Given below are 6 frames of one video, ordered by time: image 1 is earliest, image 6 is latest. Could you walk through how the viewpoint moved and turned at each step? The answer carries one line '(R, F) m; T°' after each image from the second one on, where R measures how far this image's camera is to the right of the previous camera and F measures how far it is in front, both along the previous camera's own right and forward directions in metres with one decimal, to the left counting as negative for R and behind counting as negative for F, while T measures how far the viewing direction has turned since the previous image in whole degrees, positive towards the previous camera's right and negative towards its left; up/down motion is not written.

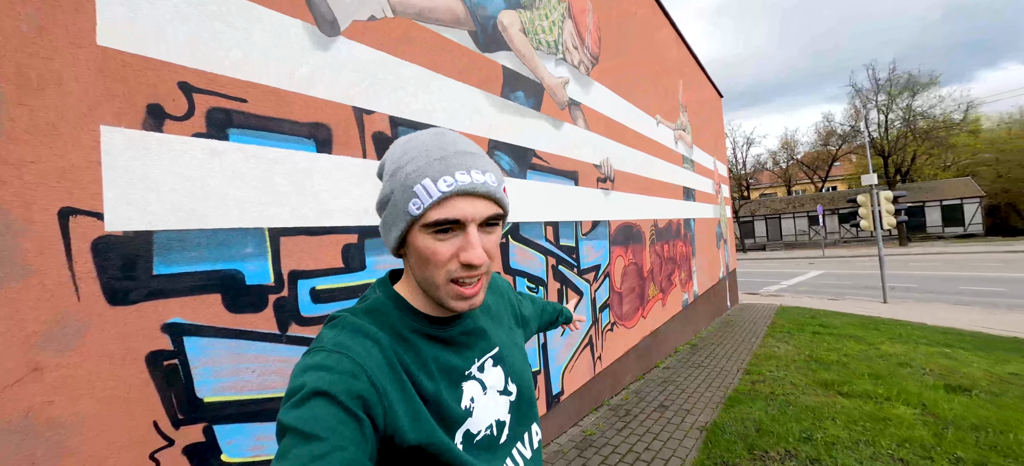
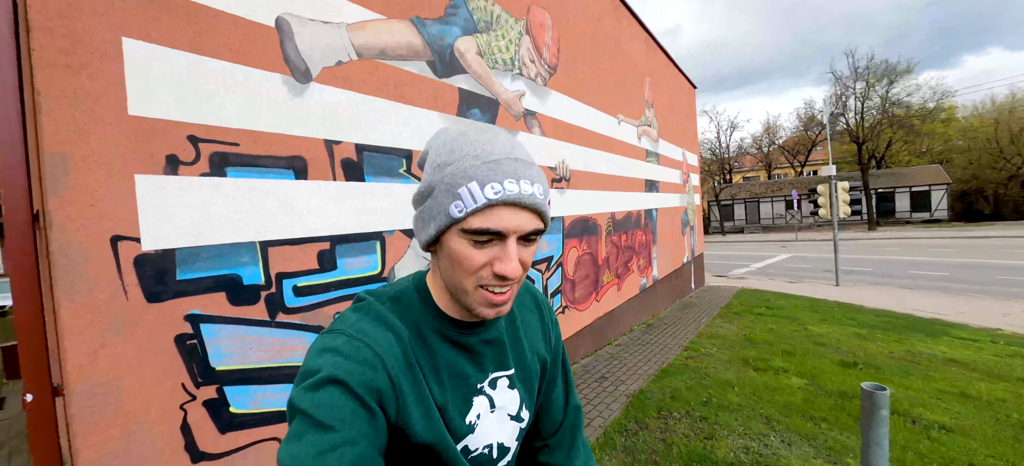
(+0.4, -0.6) m; +1°
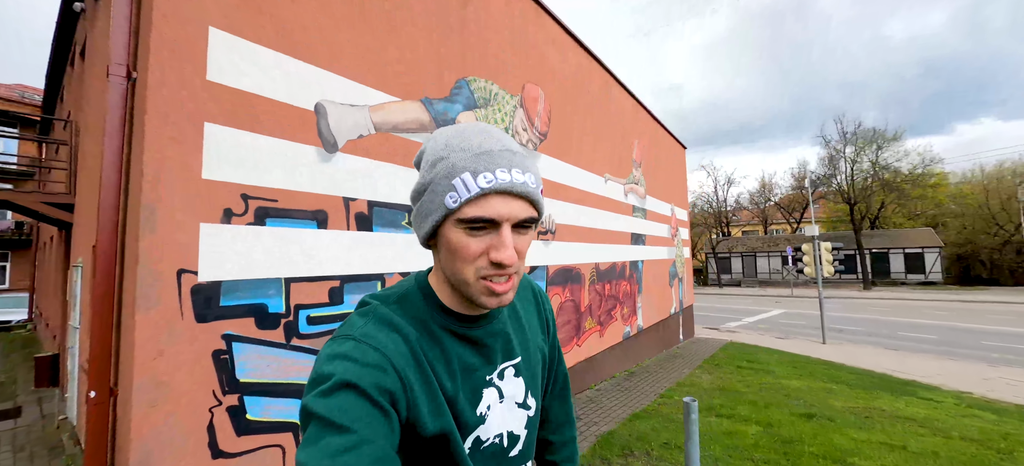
(+0.2, -0.6) m; 0°
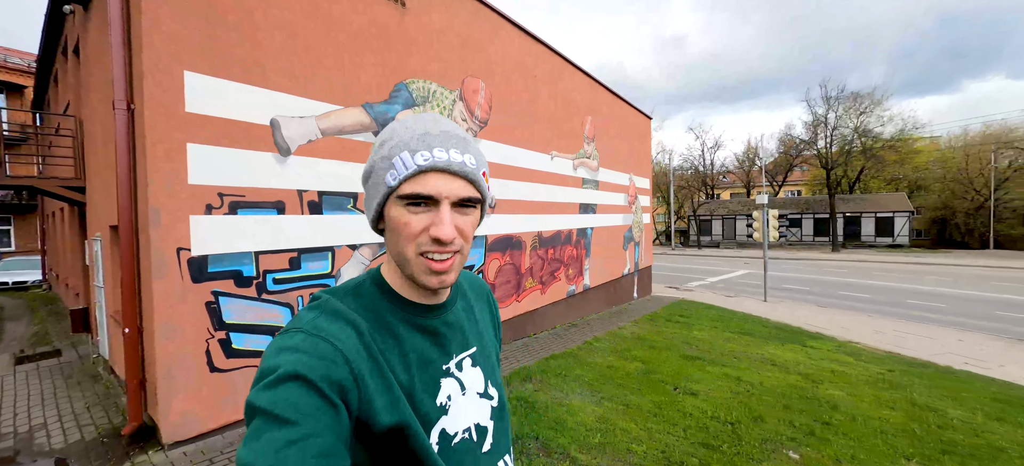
(+1.0, -1.1) m; 0°
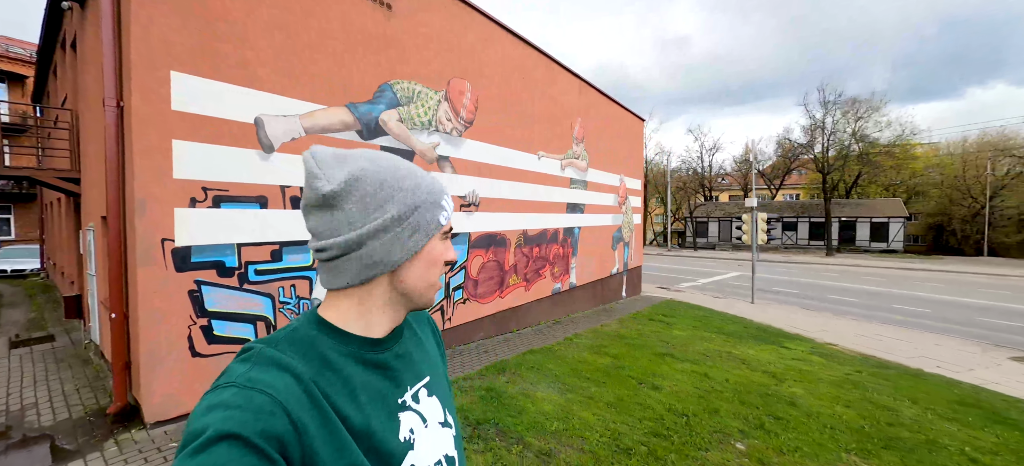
(+0.3, -0.2) m; 0°
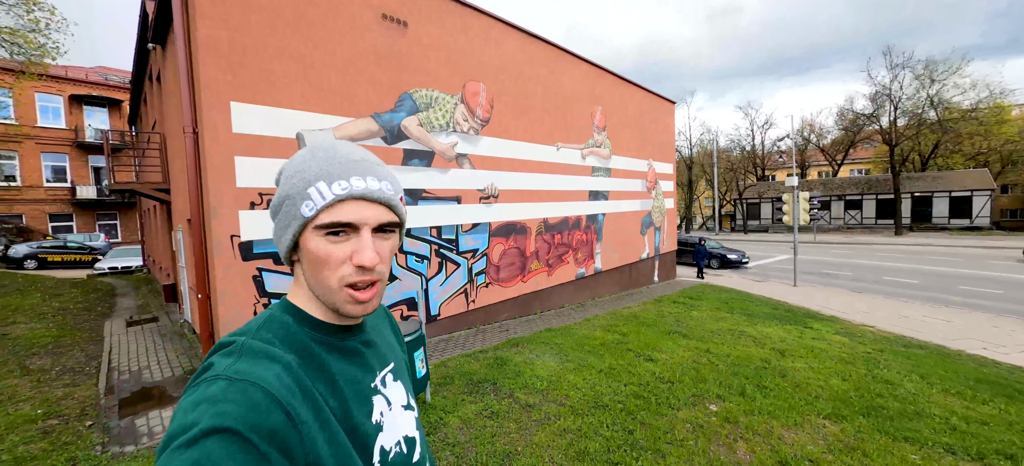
(+0.6, -0.5) m; -7°
